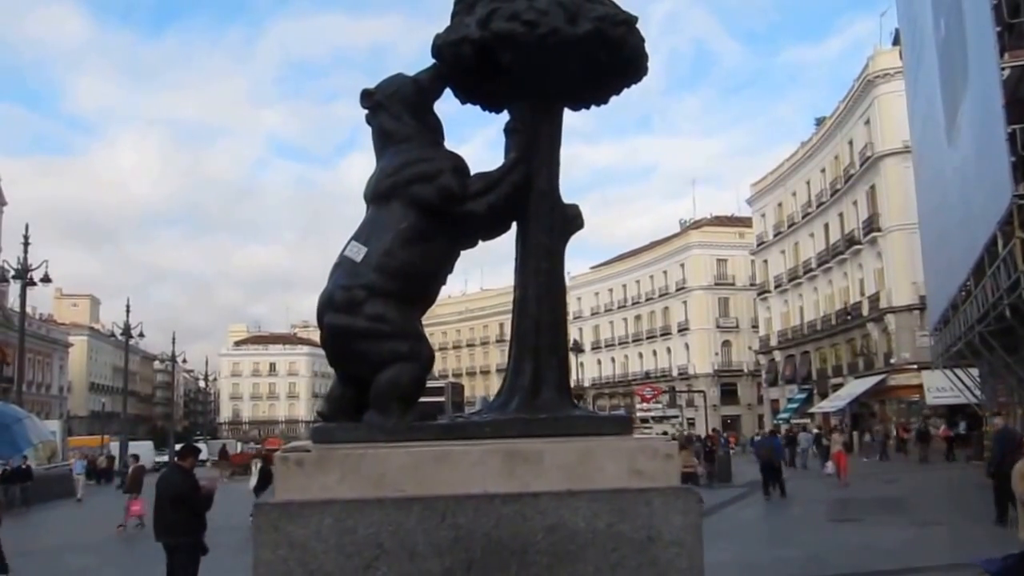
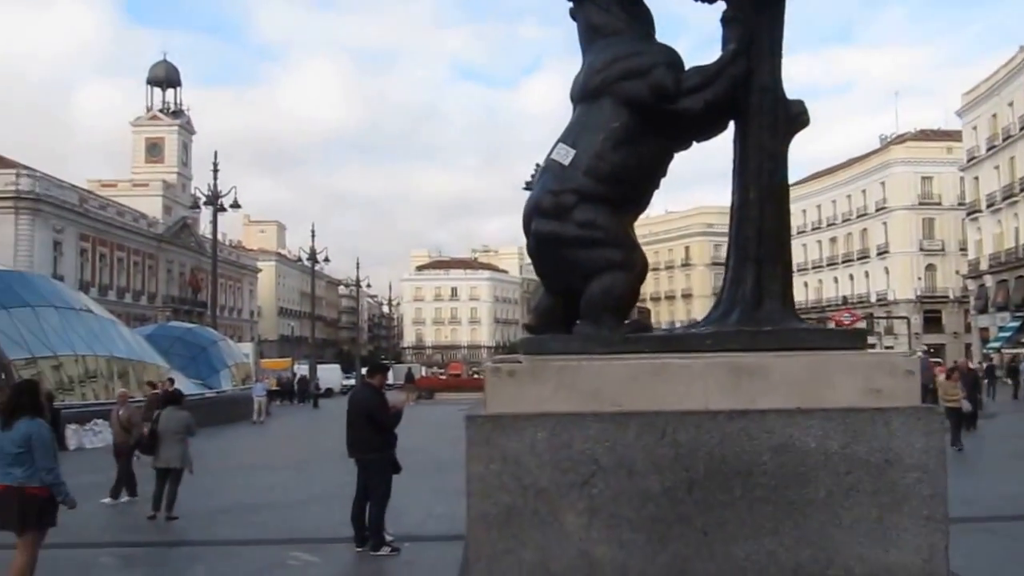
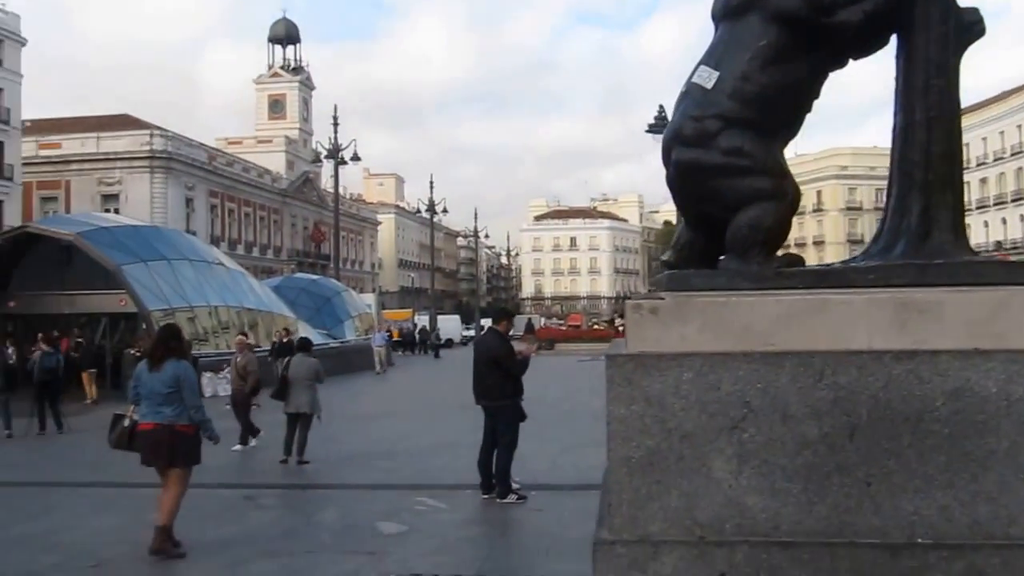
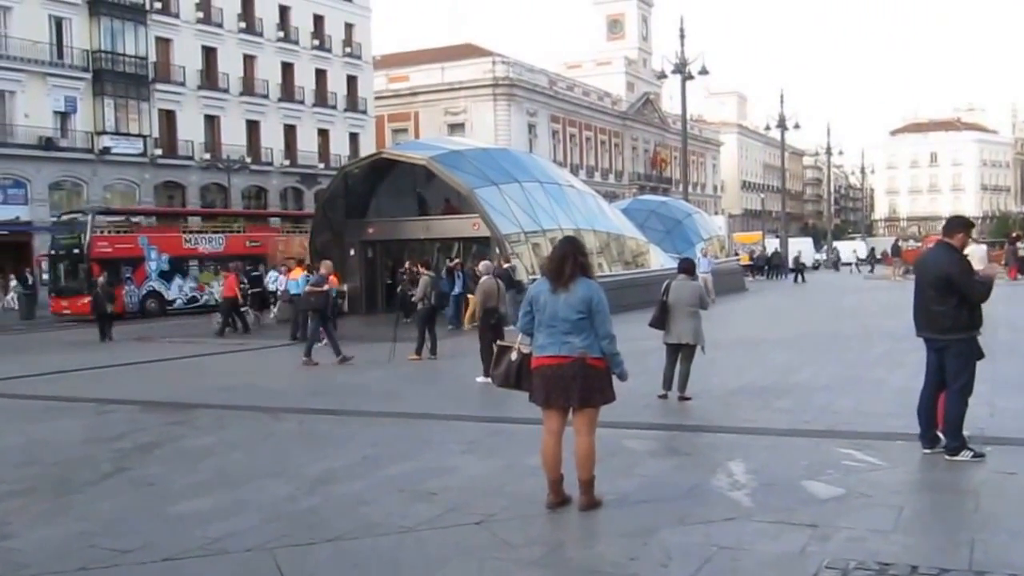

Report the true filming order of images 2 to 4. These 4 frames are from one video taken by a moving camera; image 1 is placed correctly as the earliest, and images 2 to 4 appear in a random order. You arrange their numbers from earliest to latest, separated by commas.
2, 3, 4
